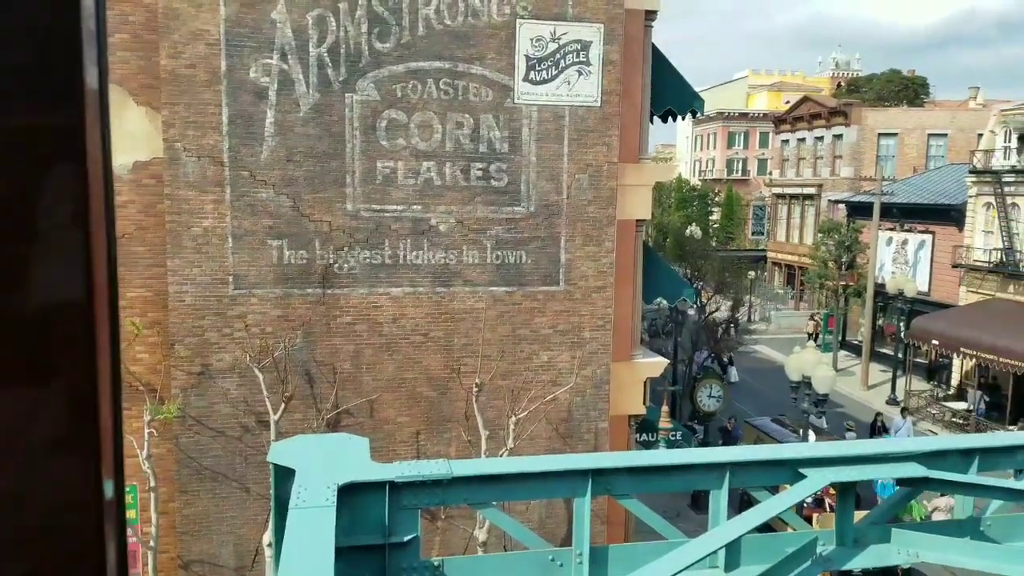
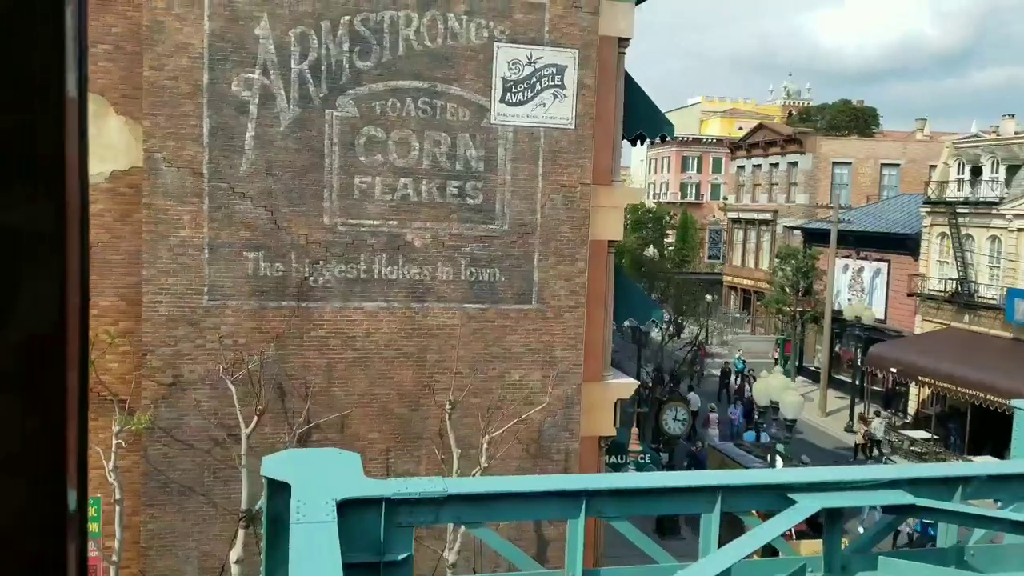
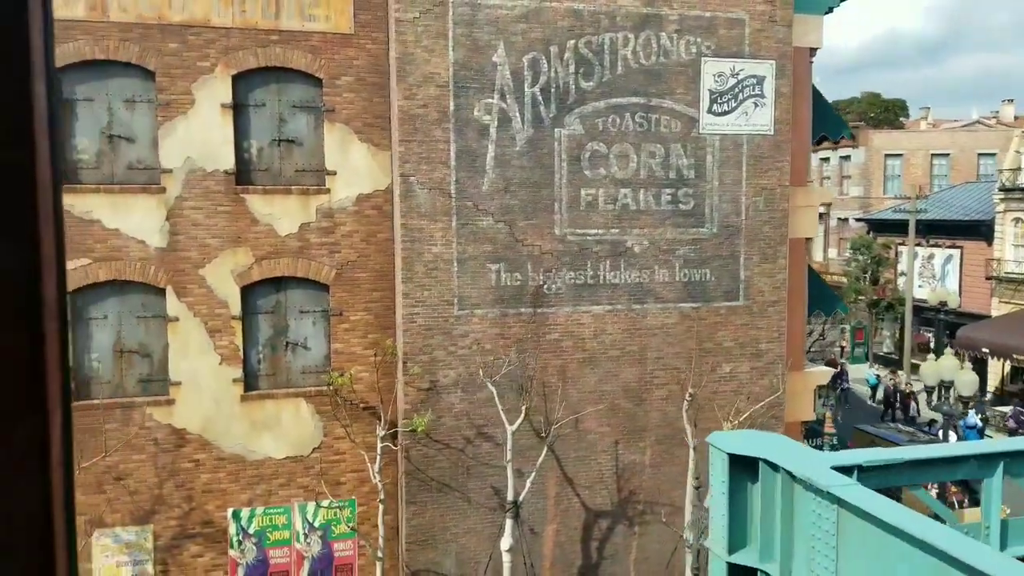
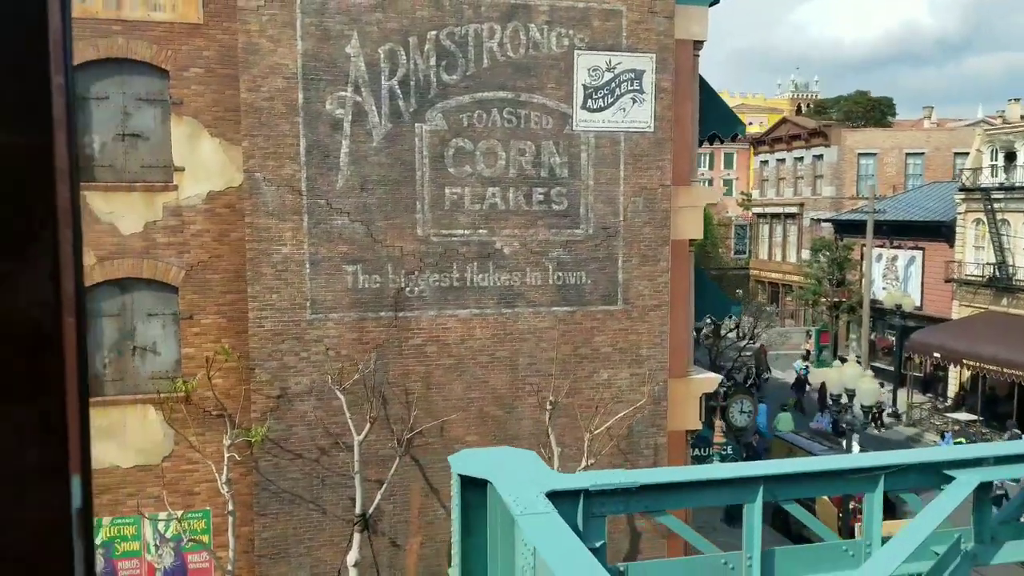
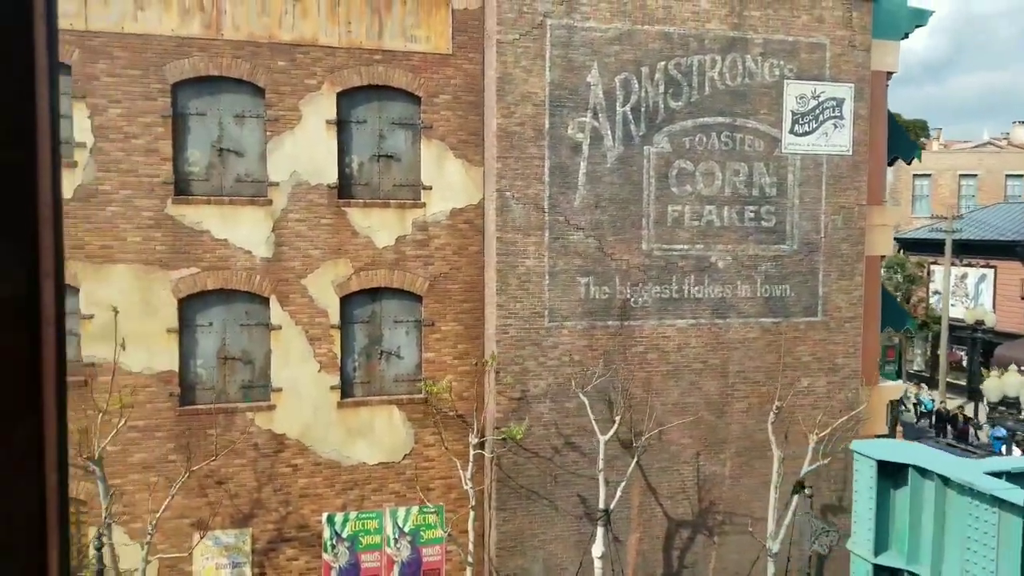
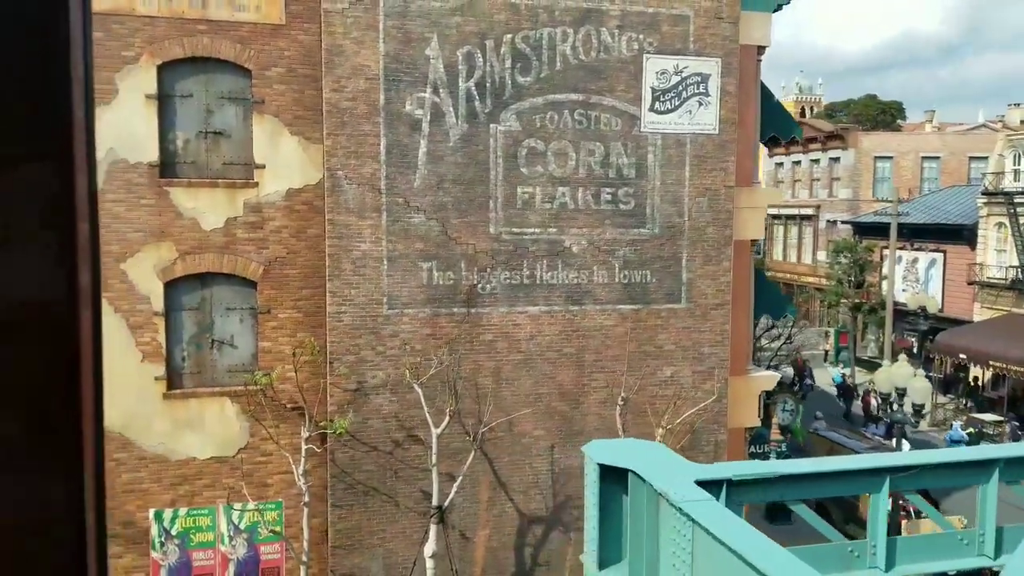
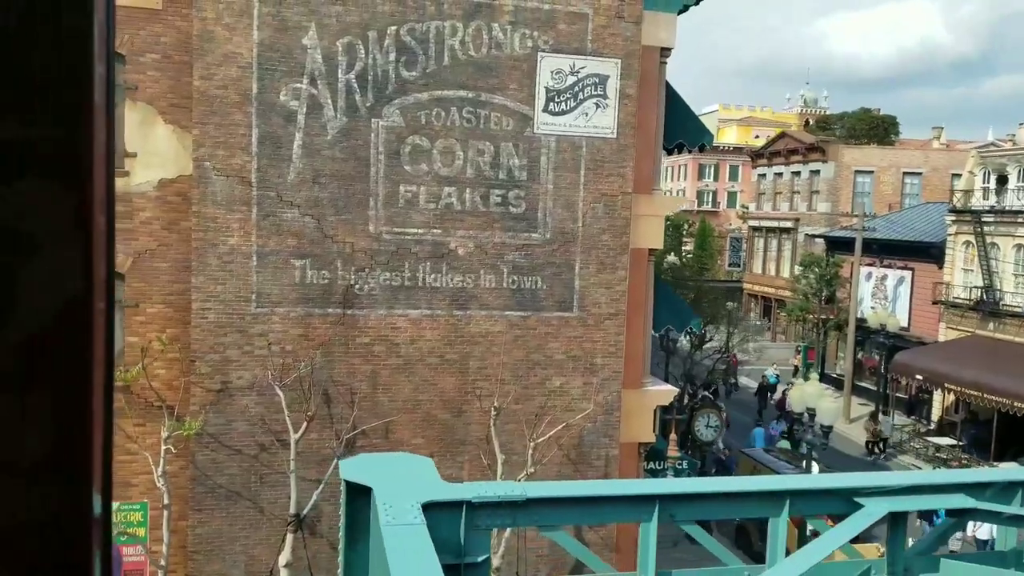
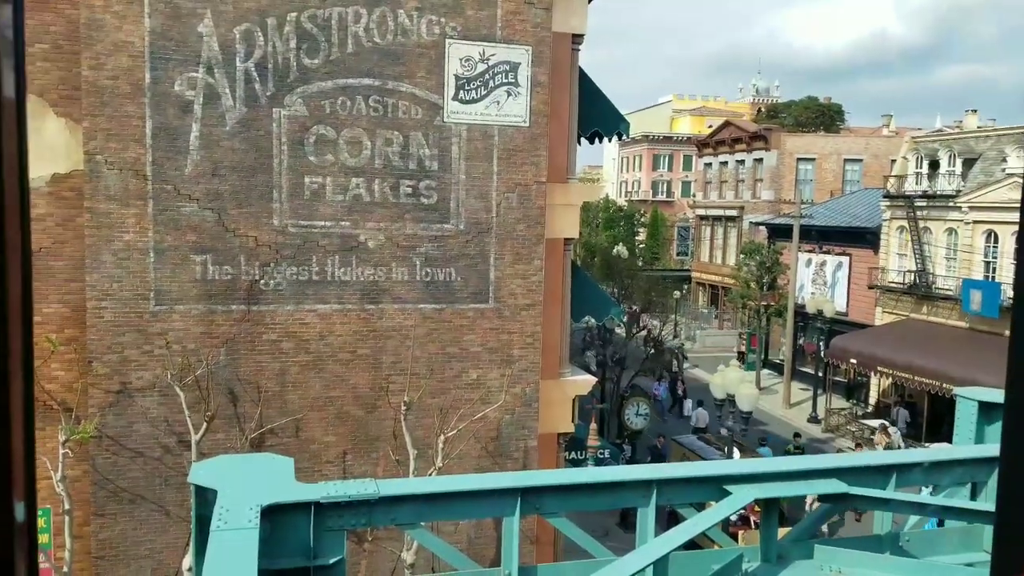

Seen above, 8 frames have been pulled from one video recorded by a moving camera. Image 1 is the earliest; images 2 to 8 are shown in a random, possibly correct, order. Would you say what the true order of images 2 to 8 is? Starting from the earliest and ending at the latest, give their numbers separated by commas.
8, 2, 7, 4, 6, 3, 5
